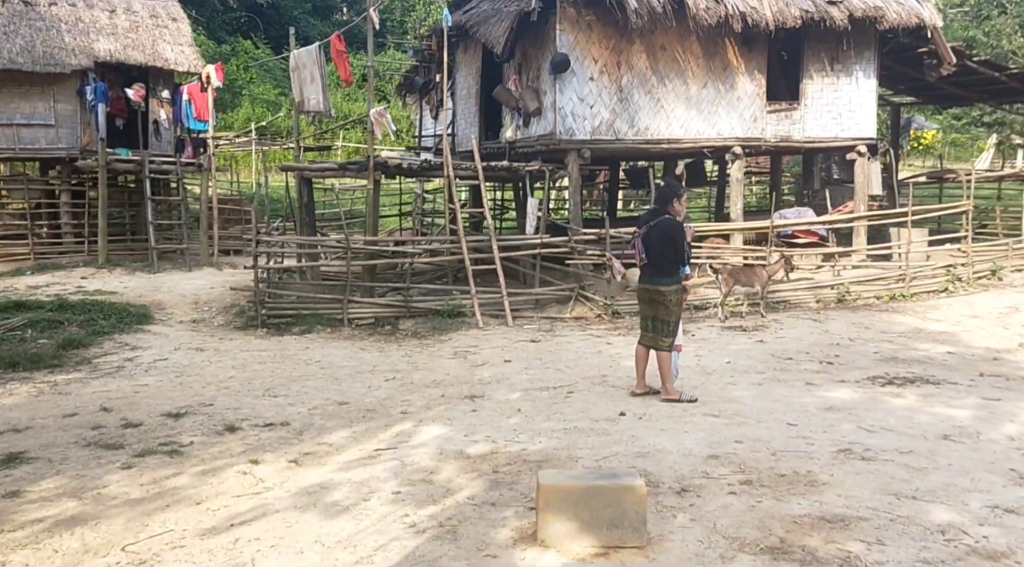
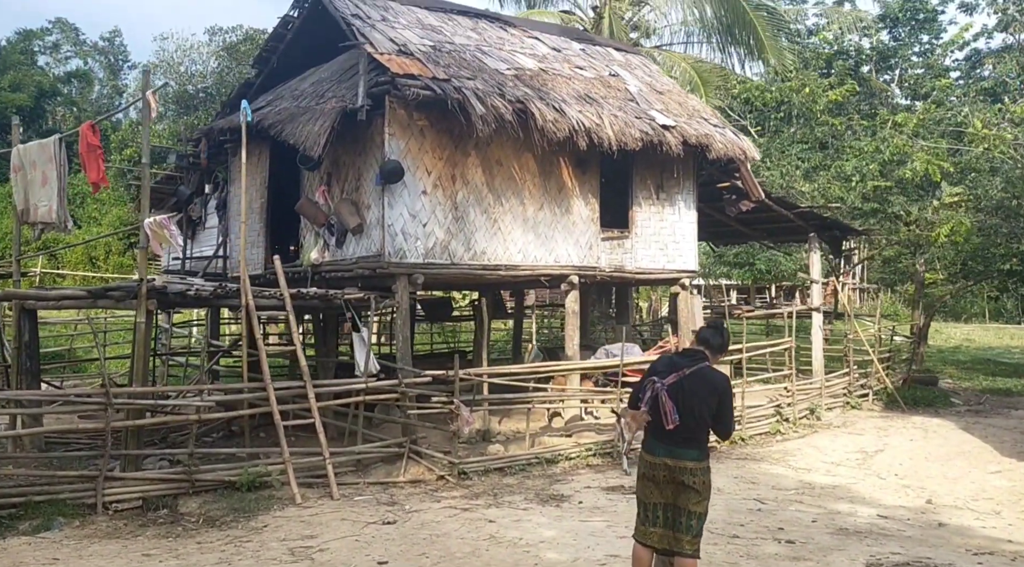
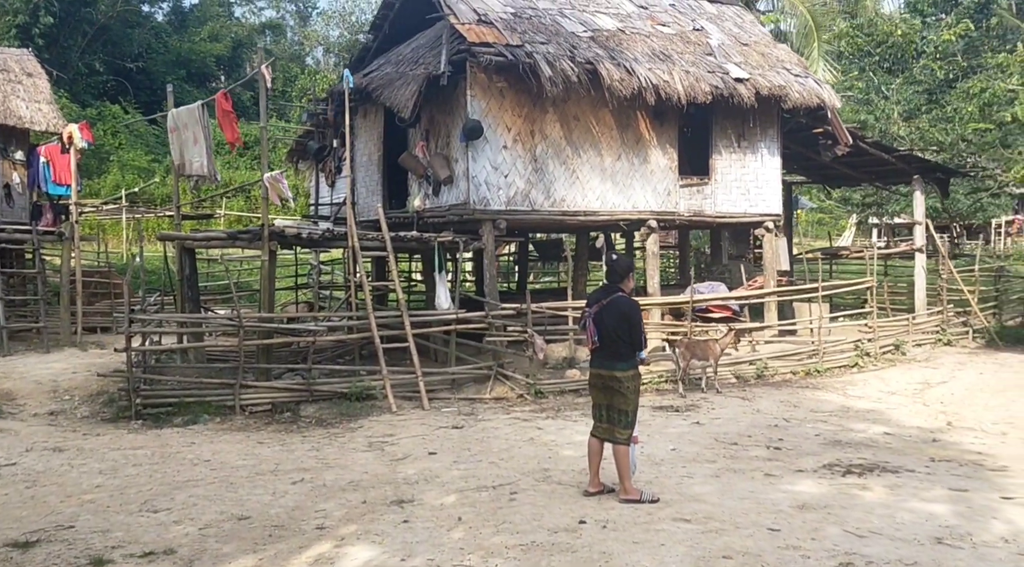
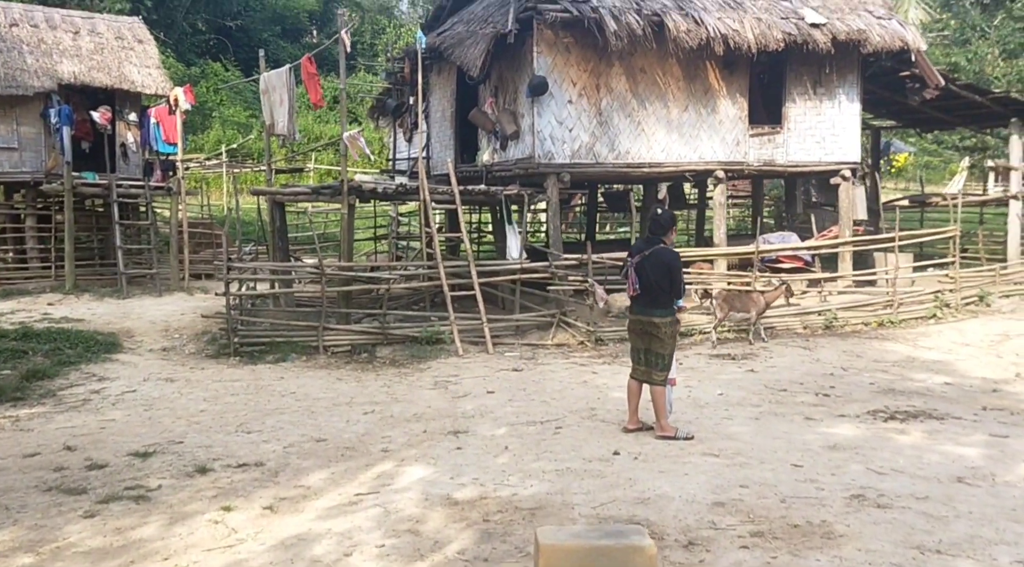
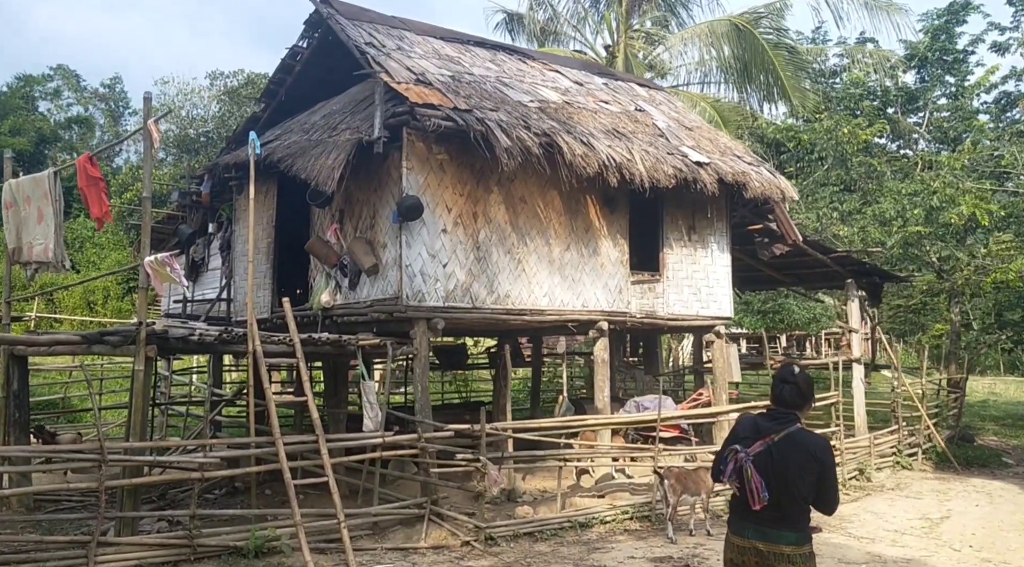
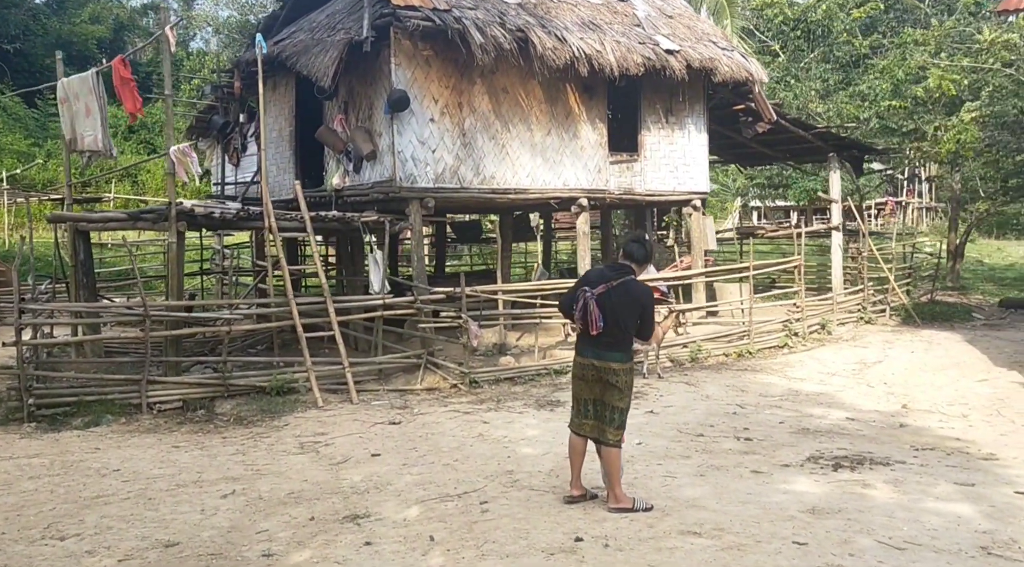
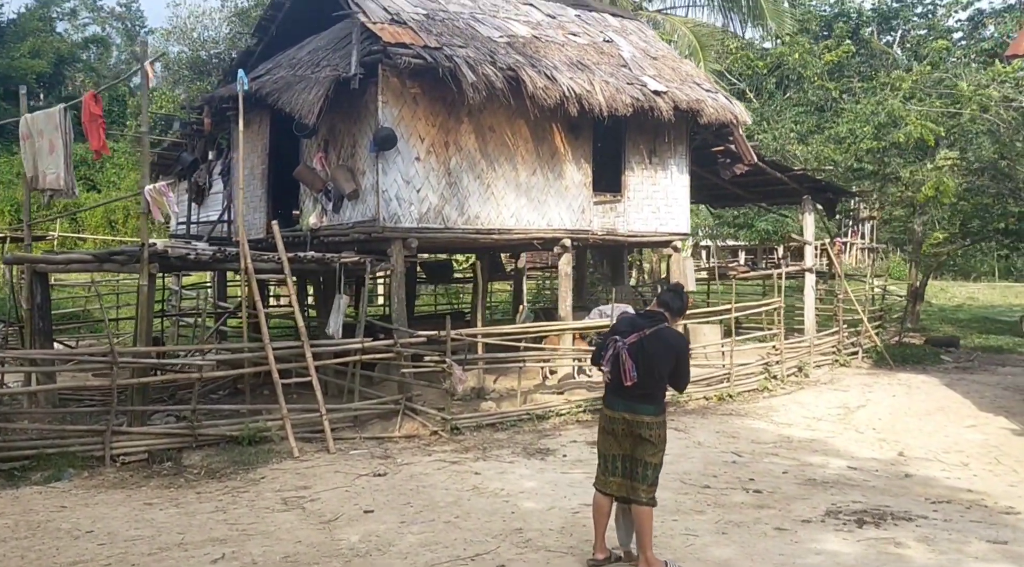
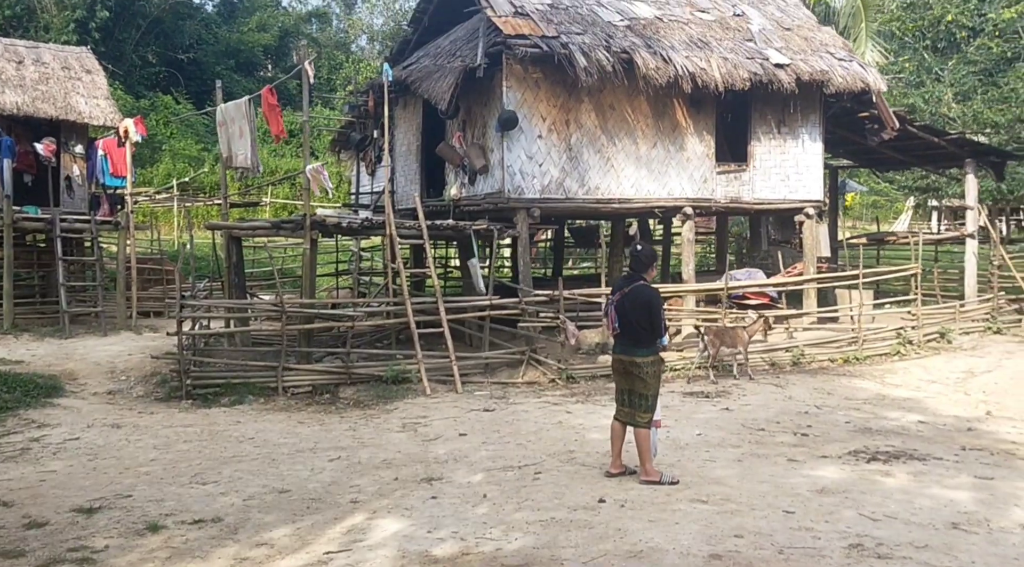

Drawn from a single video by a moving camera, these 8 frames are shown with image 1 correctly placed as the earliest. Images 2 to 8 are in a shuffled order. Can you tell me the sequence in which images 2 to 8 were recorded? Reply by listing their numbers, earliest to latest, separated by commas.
4, 8, 3, 6, 7, 2, 5
